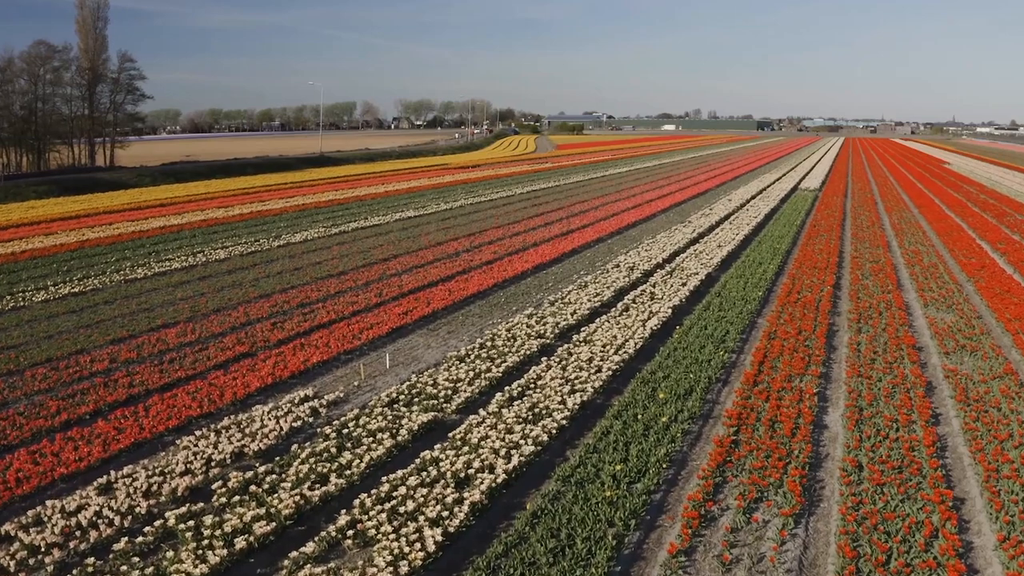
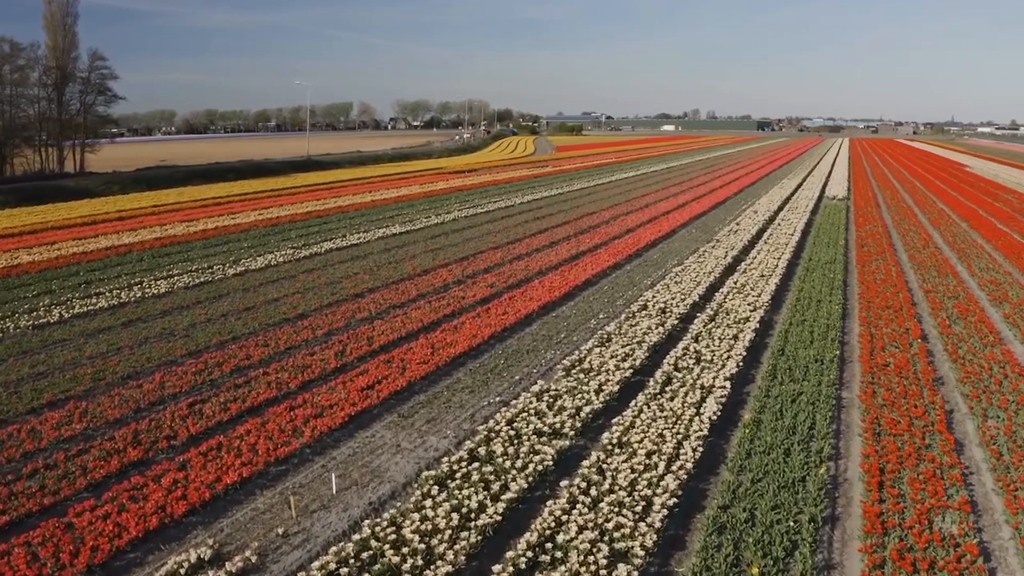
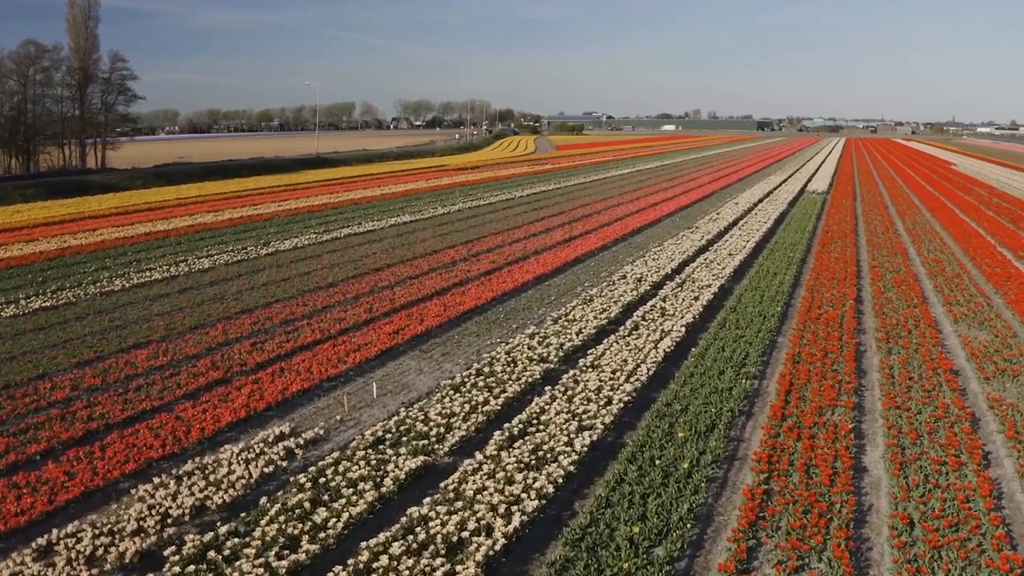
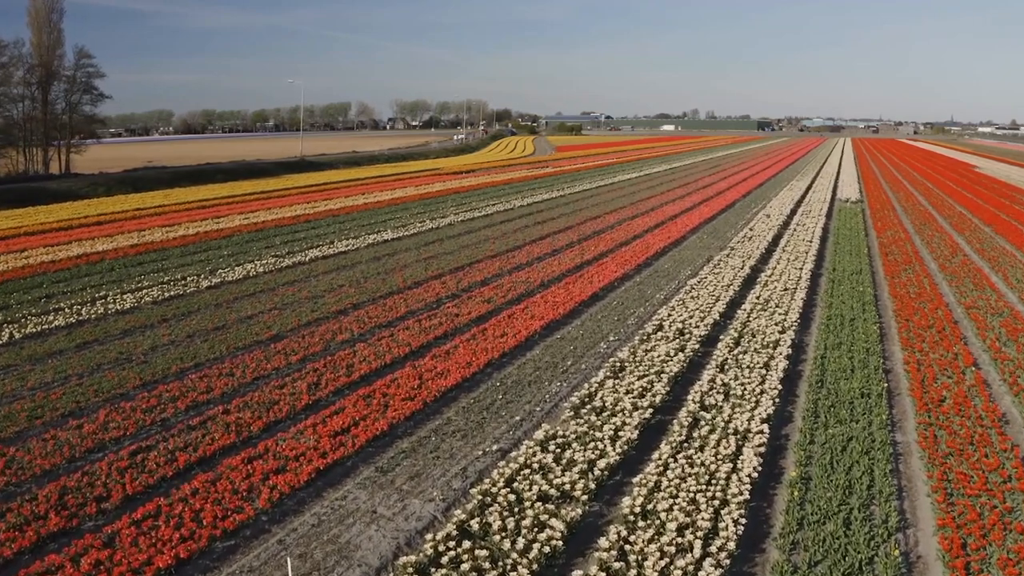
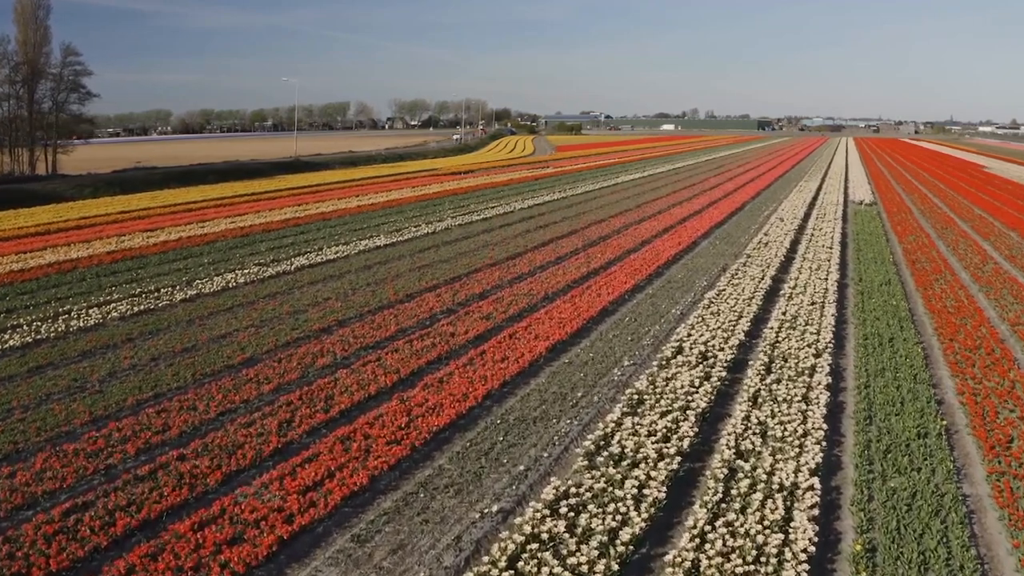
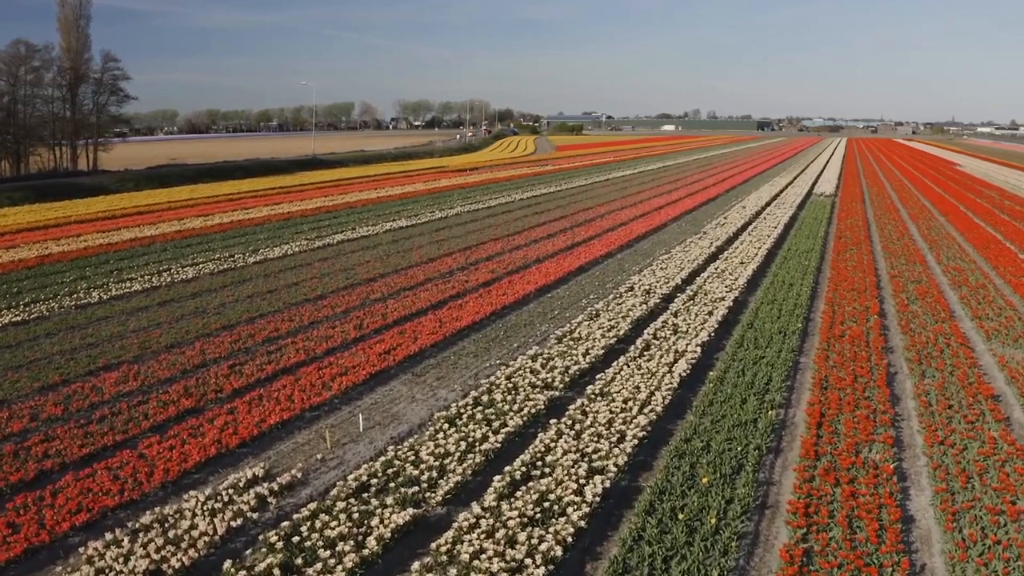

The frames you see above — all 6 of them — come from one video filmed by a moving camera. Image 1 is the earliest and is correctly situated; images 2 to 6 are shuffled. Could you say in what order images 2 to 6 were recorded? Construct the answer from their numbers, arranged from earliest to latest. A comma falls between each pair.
3, 6, 2, 4, 5
